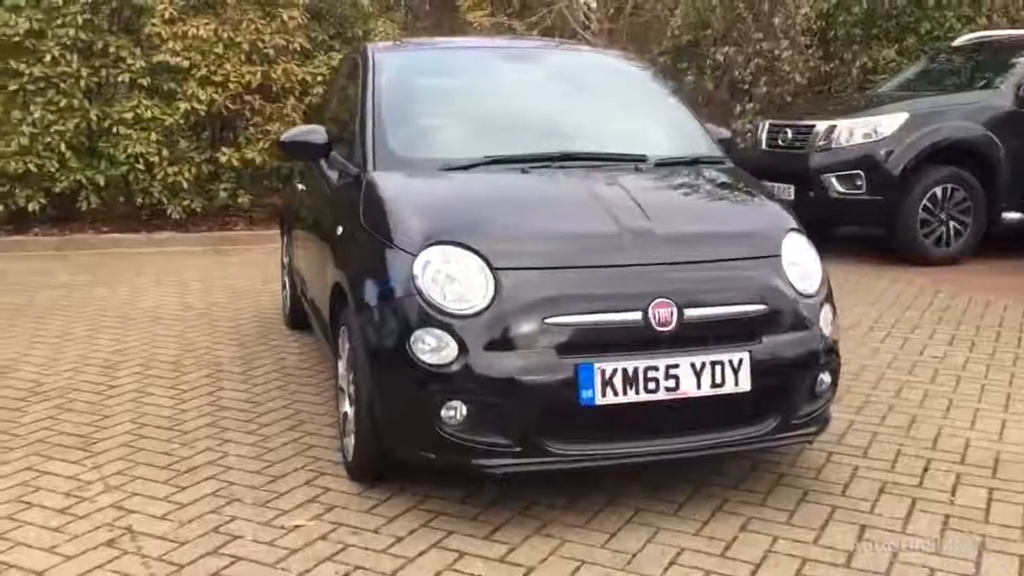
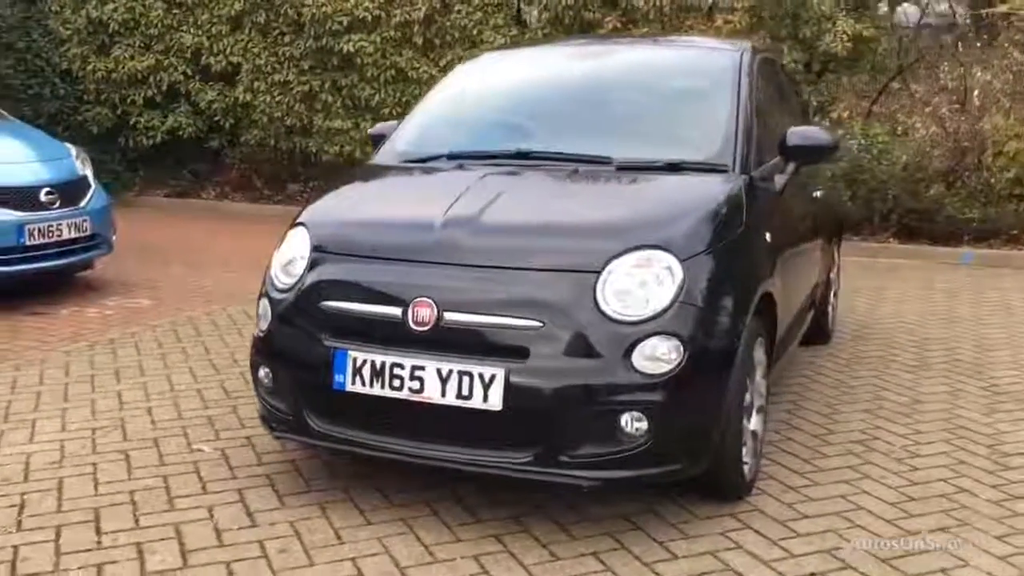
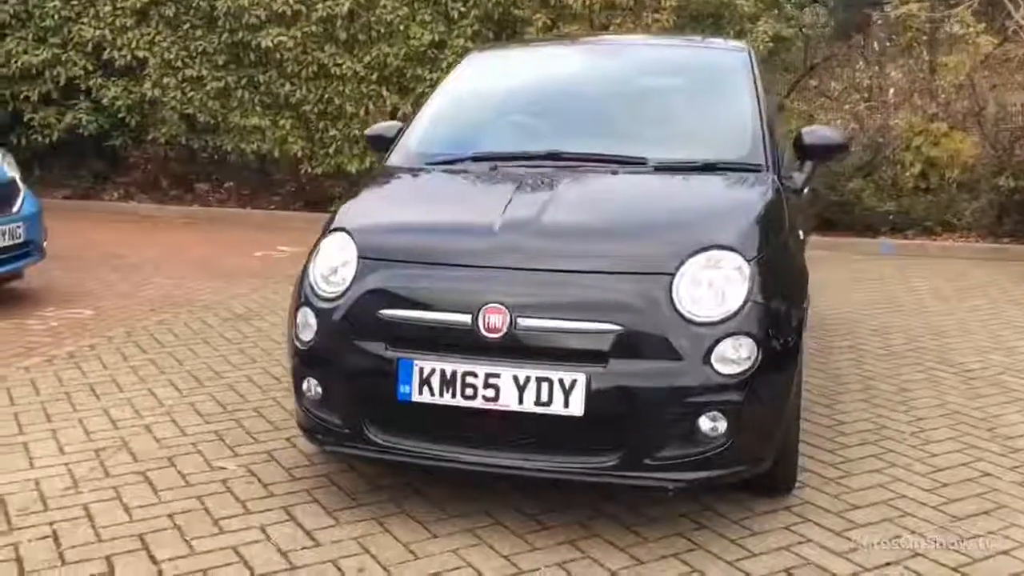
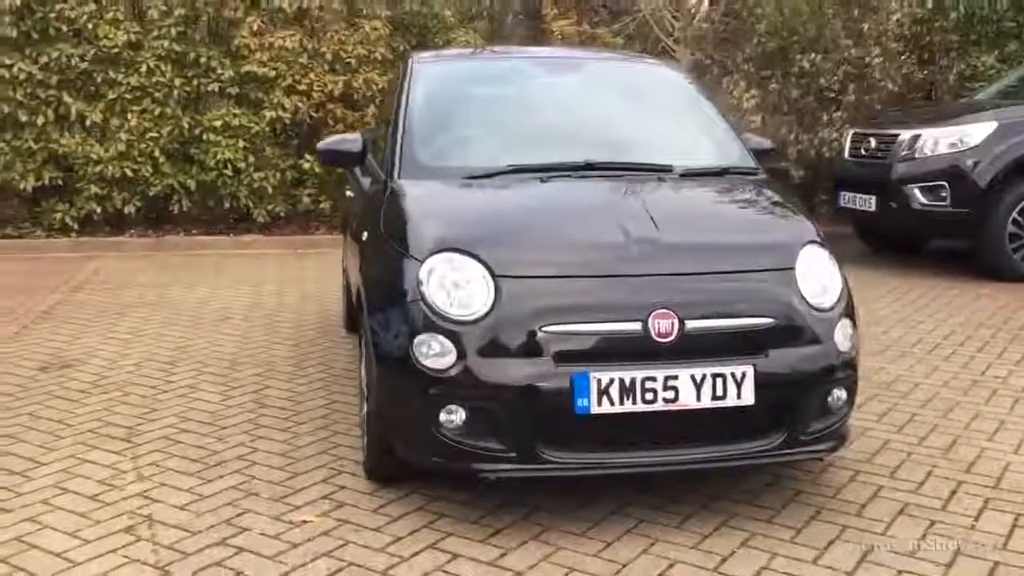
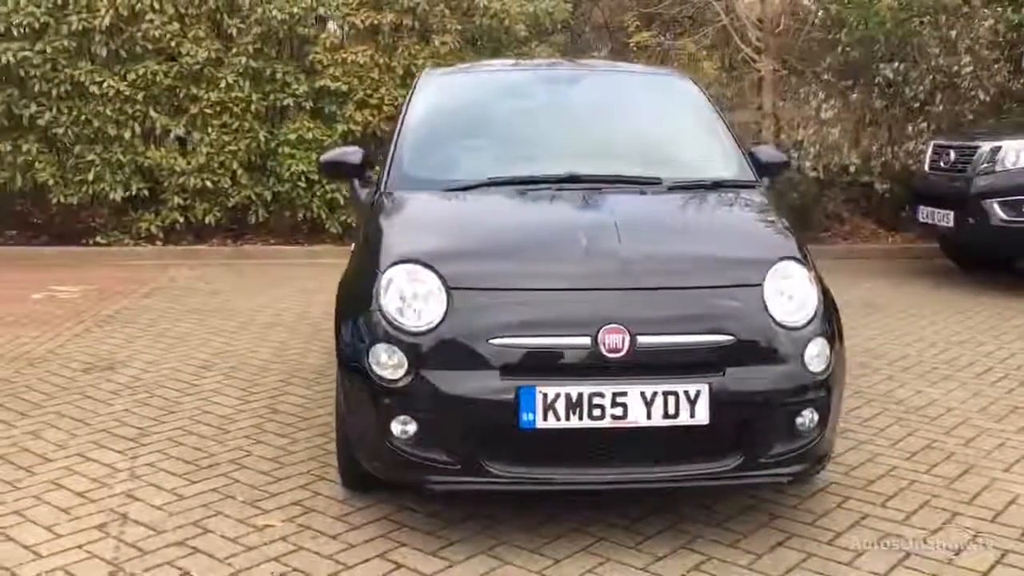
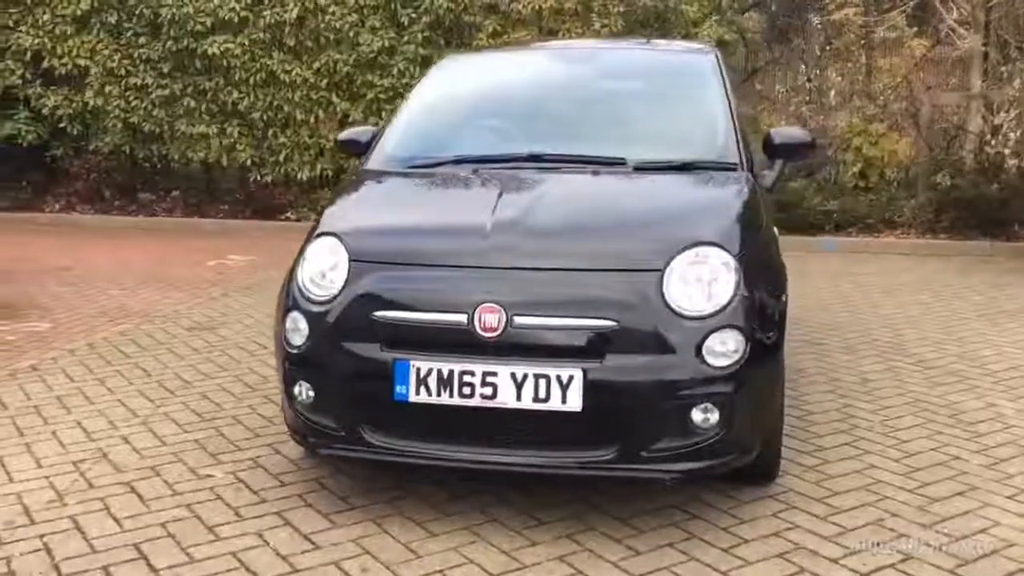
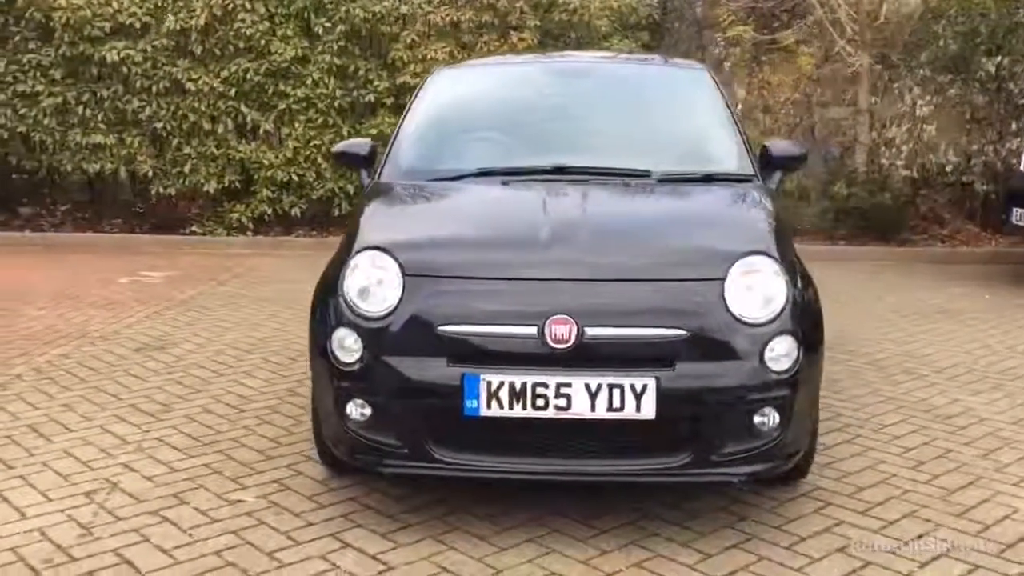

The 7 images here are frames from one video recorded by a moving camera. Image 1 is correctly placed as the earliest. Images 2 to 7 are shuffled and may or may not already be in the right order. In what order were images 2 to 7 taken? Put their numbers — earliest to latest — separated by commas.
4, 5, 7, 6, 3, 2
